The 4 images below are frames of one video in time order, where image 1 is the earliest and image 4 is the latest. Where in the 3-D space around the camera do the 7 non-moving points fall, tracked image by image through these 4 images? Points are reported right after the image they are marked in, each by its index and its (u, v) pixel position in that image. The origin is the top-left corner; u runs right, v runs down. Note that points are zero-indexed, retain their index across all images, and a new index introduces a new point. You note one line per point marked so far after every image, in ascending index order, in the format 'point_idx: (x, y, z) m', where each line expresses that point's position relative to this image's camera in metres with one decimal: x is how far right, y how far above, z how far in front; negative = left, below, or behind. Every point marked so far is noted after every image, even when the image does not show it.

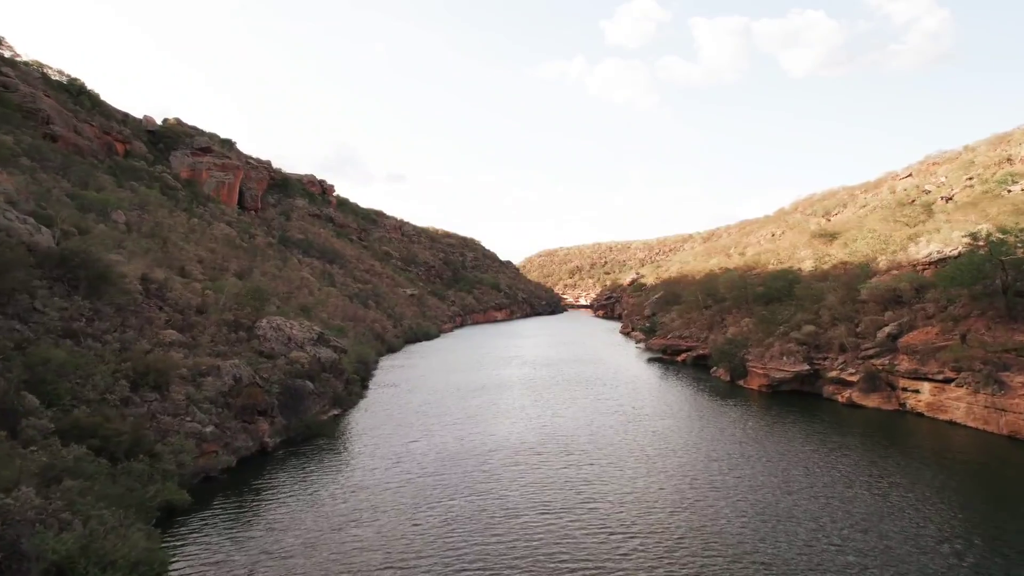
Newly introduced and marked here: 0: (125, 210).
0: (-12.8, +2.6, +18.4) m
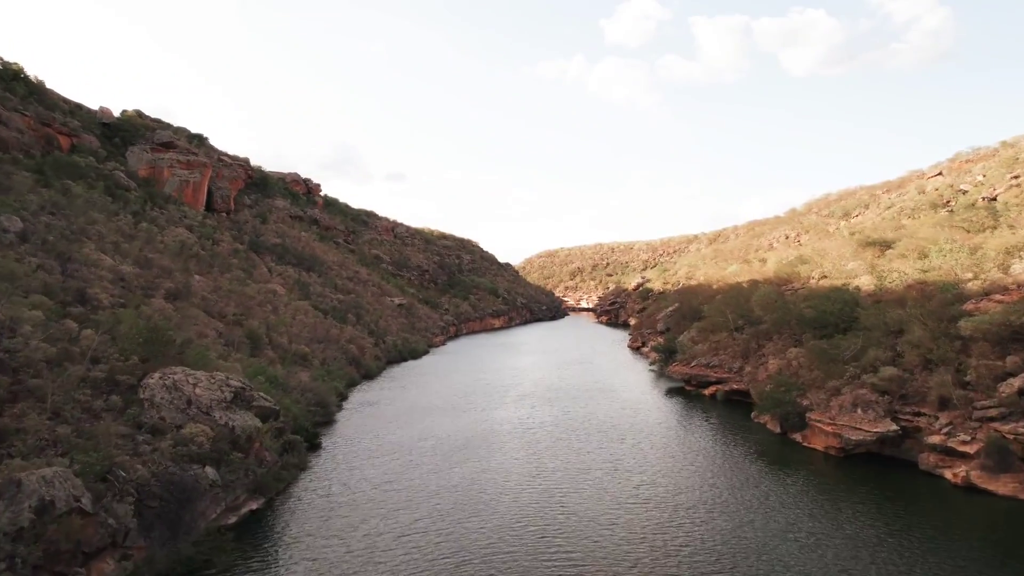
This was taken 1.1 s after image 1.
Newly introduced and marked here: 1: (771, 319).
0: (-12.9, +1.9, +14.7) m
1: (+8.6, -1.0, +18.6) m
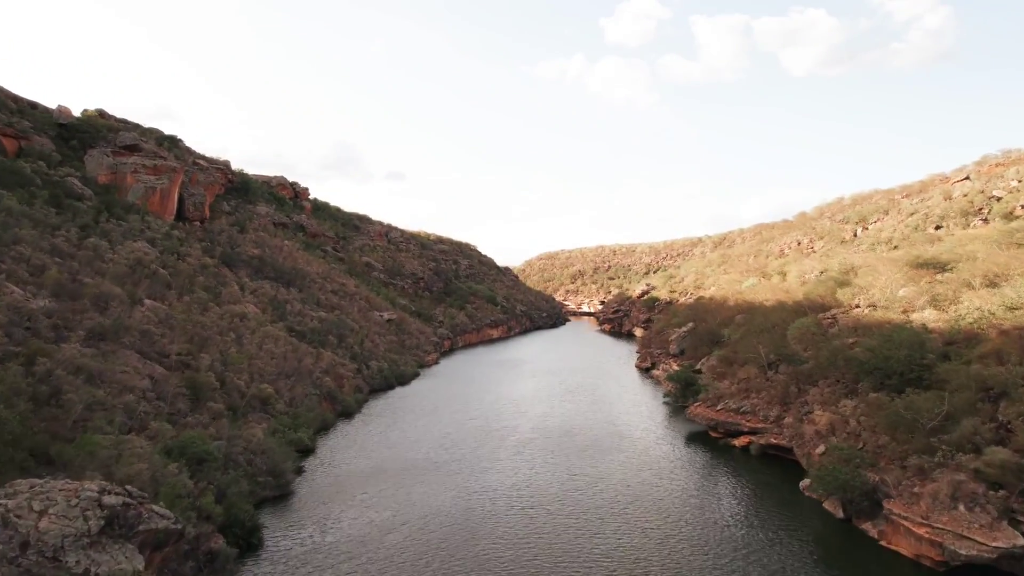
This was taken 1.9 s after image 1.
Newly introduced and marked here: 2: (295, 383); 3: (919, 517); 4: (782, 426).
0: (-13.0, +1.0, +11.9) m
1: (+8.5, -2.0, +15.7) m
2: (-7.6, -3.3, +19.5) m
3: (+6.9, -3.9, +9.5) m
4: (+7.3, -3.7, +15.1) m
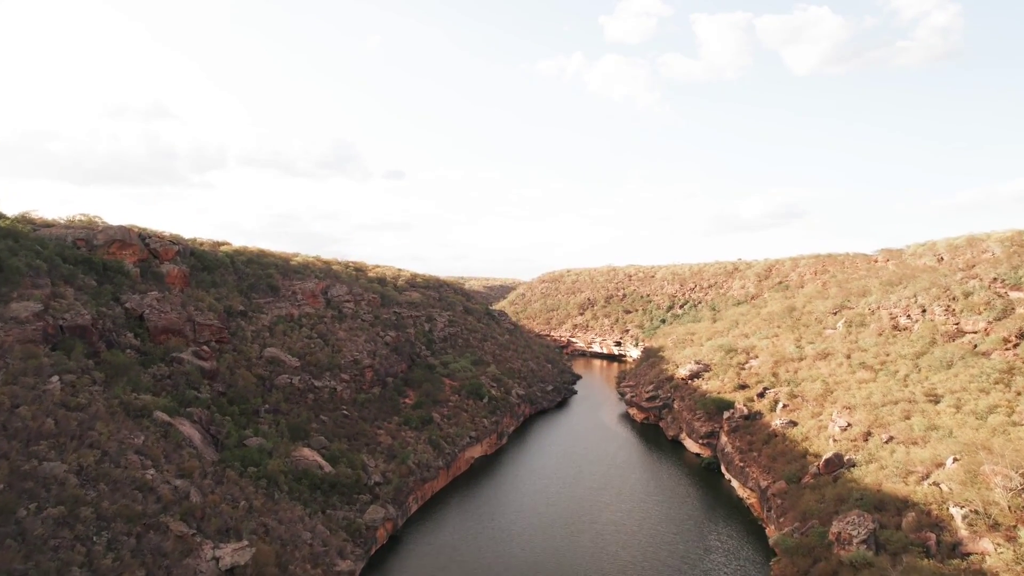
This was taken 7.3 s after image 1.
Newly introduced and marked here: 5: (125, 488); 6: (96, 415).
0: (-13.7, -5.7, -7.7) m
1: (+7.9, -8.7, -3.8) m
2: (-8.2, -10.0, 0.0) m
3: (+6.2, -10.6, -10.0) m
4: (+6.7, -10.4, -4.4) m
5: (-12.5, -6.2, +17.7) m
6: (-15.0, -4.4, +19.8) m
